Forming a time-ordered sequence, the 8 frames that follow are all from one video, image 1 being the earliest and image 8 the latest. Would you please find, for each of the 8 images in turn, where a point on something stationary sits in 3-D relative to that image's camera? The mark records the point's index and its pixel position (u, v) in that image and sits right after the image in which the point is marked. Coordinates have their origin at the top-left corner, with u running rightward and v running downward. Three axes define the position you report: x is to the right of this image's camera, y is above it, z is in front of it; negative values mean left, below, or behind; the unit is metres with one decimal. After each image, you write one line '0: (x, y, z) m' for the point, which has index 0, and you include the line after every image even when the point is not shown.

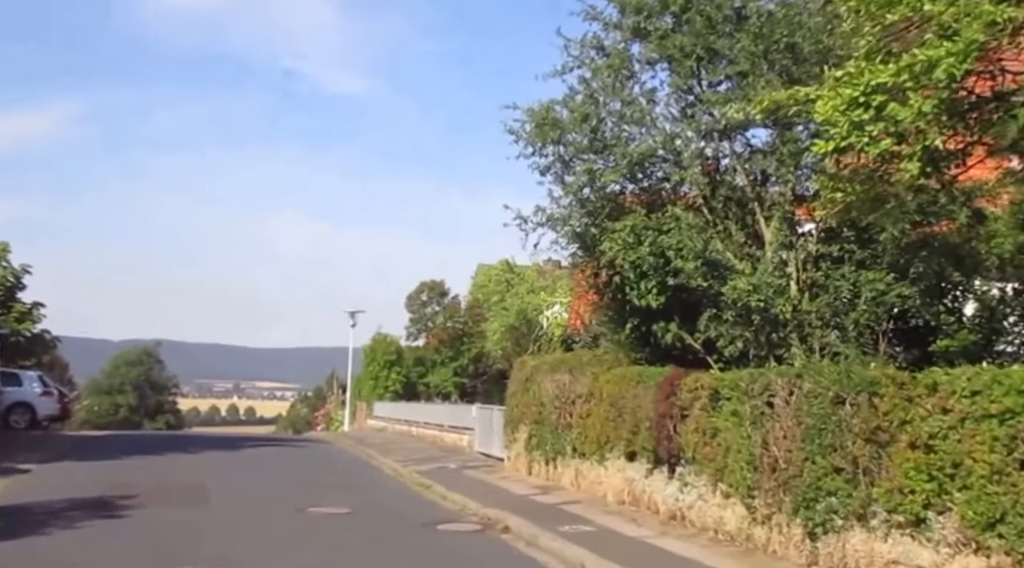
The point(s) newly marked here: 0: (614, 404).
0: (+1.7, -1.9, +14.8) m
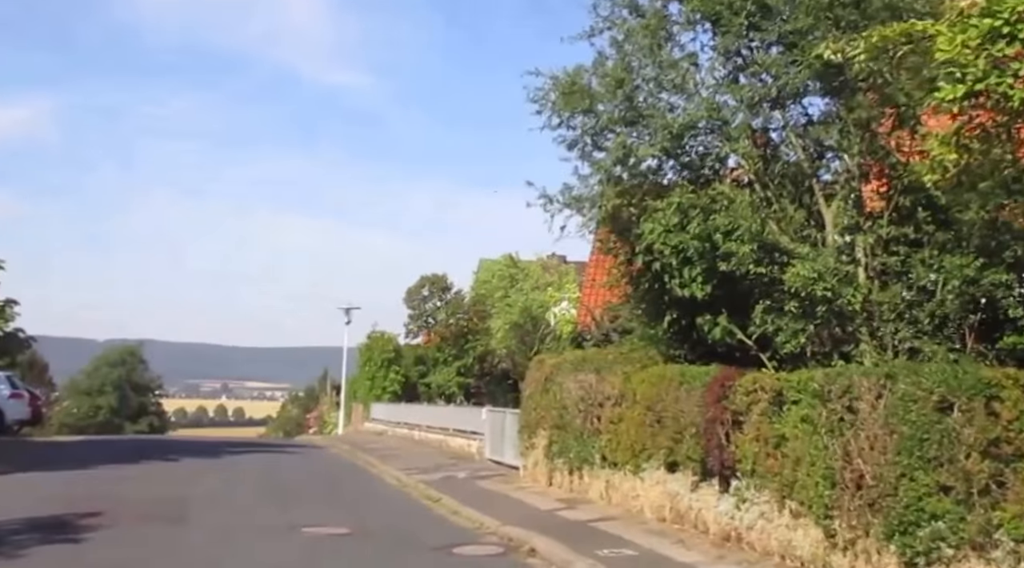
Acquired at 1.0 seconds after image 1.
0: (+2.0, -1.8, +13.3) m
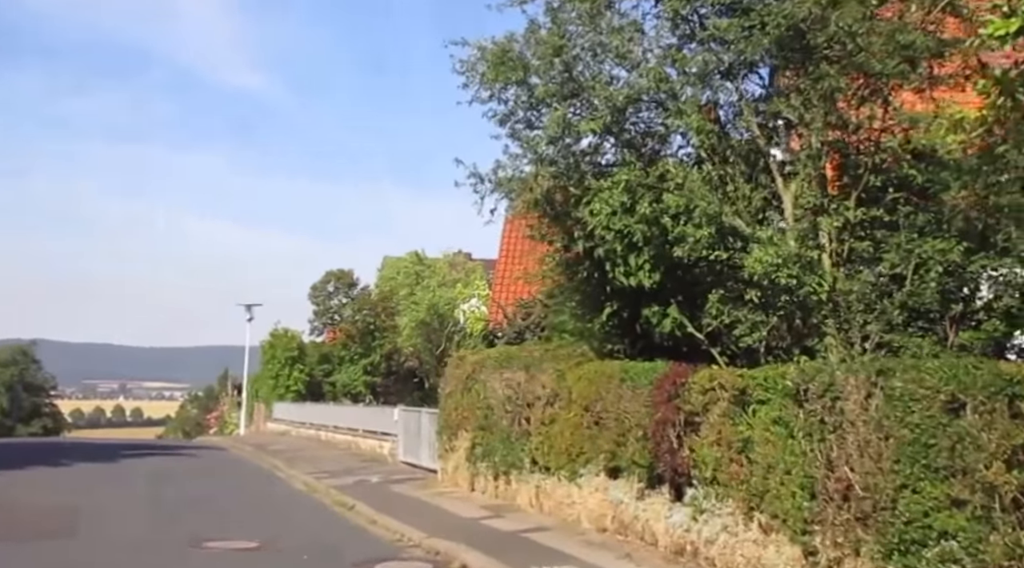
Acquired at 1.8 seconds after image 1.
0: (+1.0, -1.6, +12.2) m
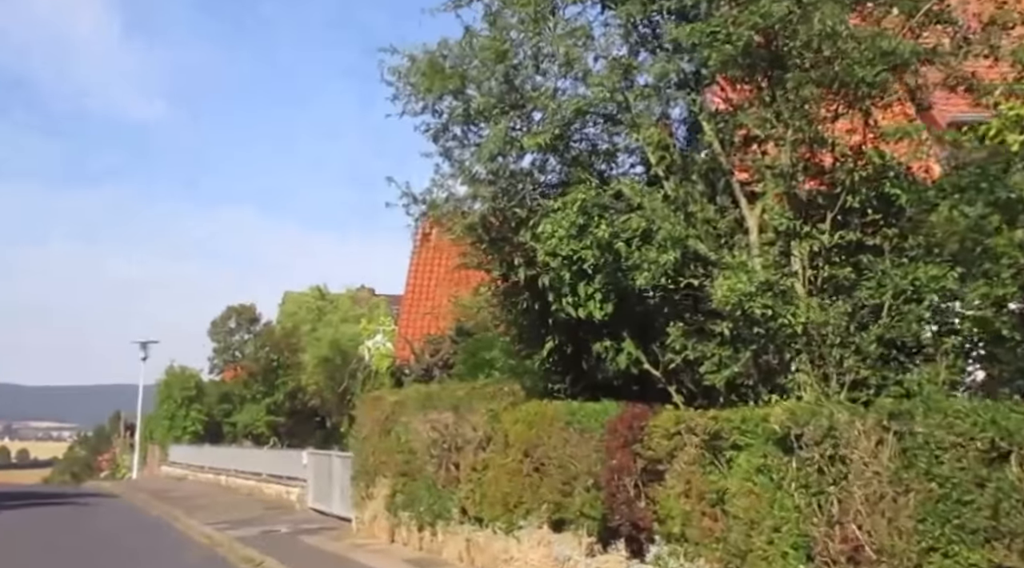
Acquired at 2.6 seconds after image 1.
0: (+0.2, -2.0, +11.0) m
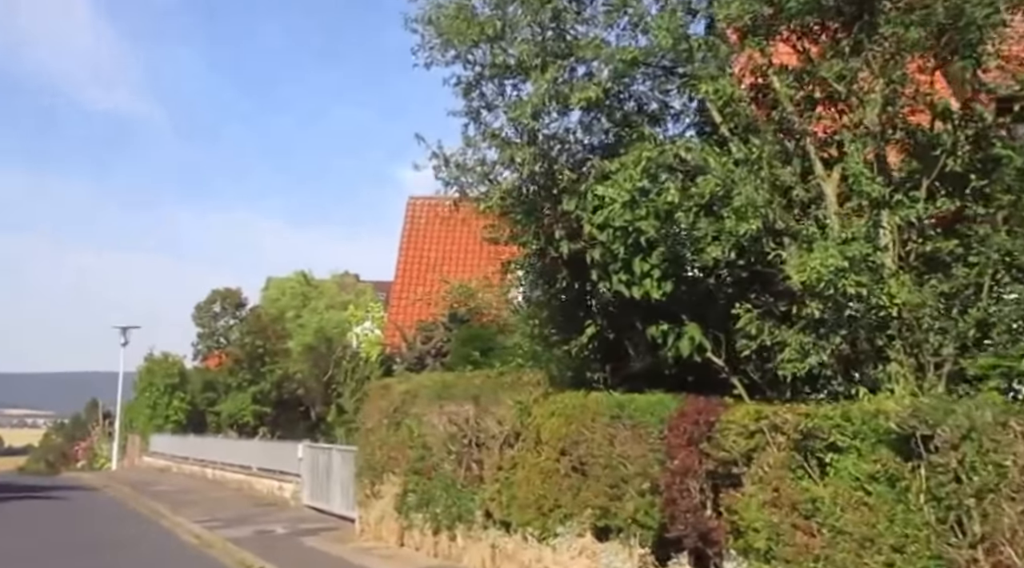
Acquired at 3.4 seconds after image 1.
0: (+0.6, -1.8, +9.8) m
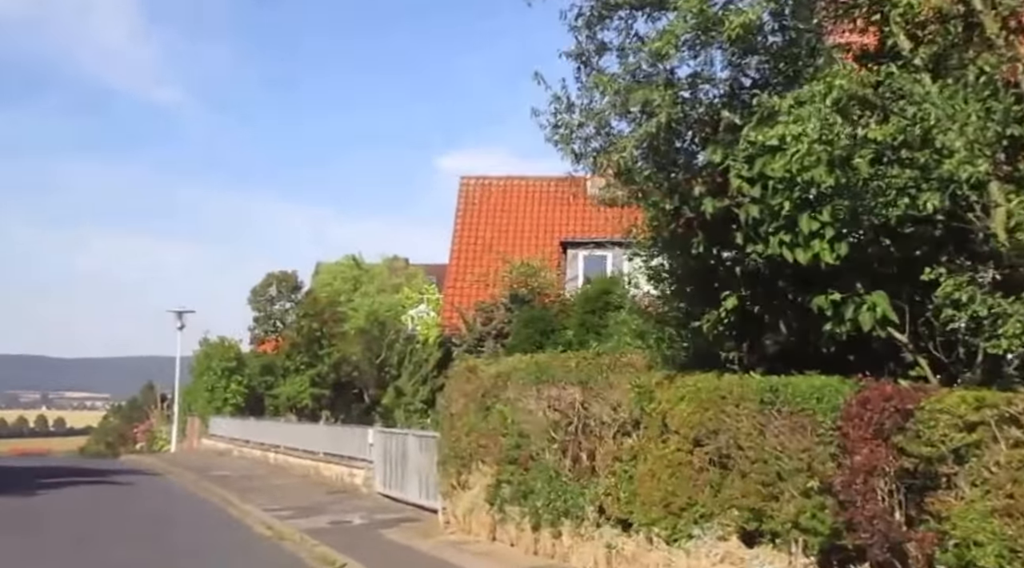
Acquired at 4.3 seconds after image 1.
0: (+1.8, -1.5, +8.5) m
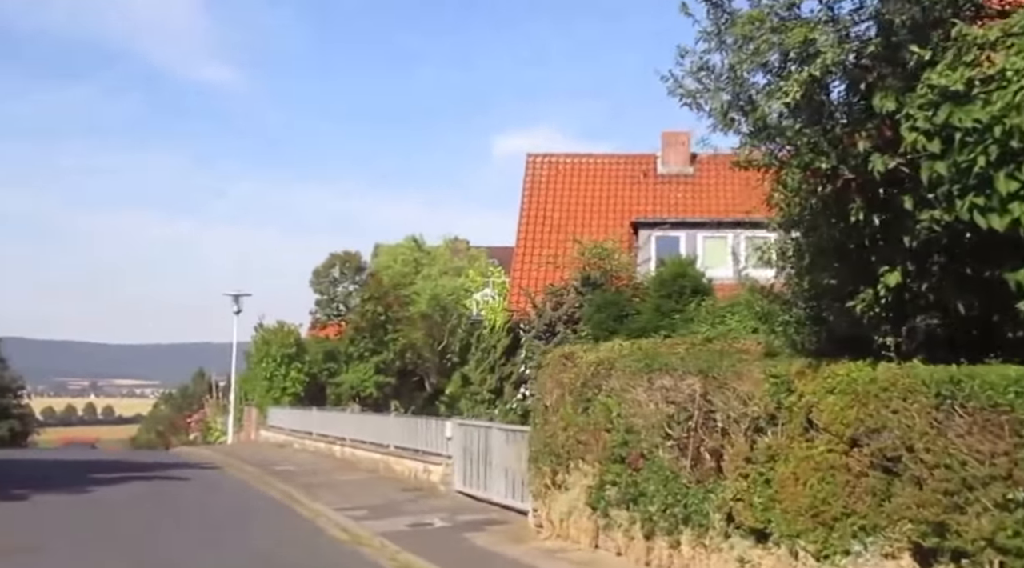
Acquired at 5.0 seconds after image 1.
0: (+2.8, -1.2, +7.3) m
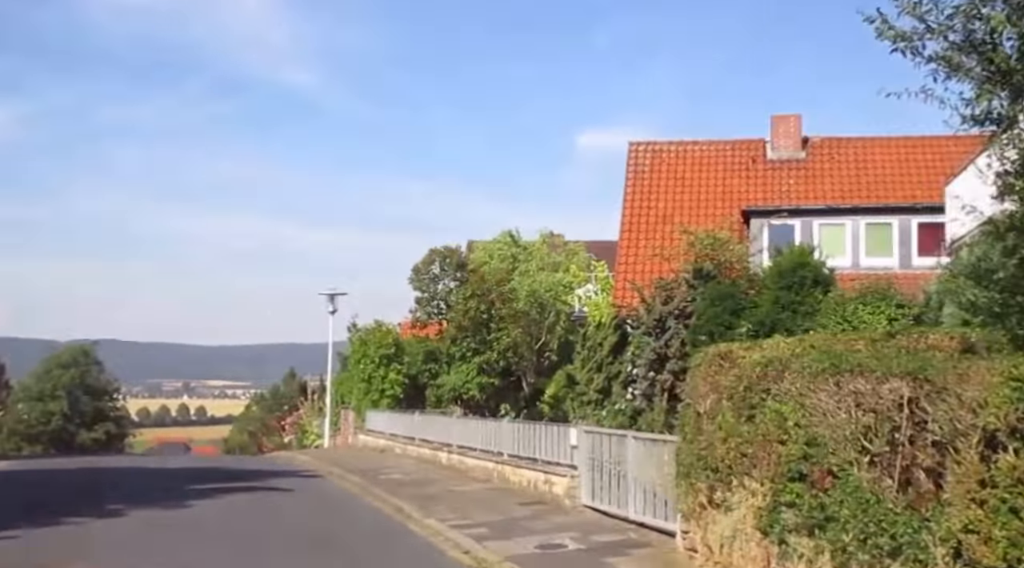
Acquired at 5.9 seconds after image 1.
0: (+4.0, -1.1, +5.6) m
